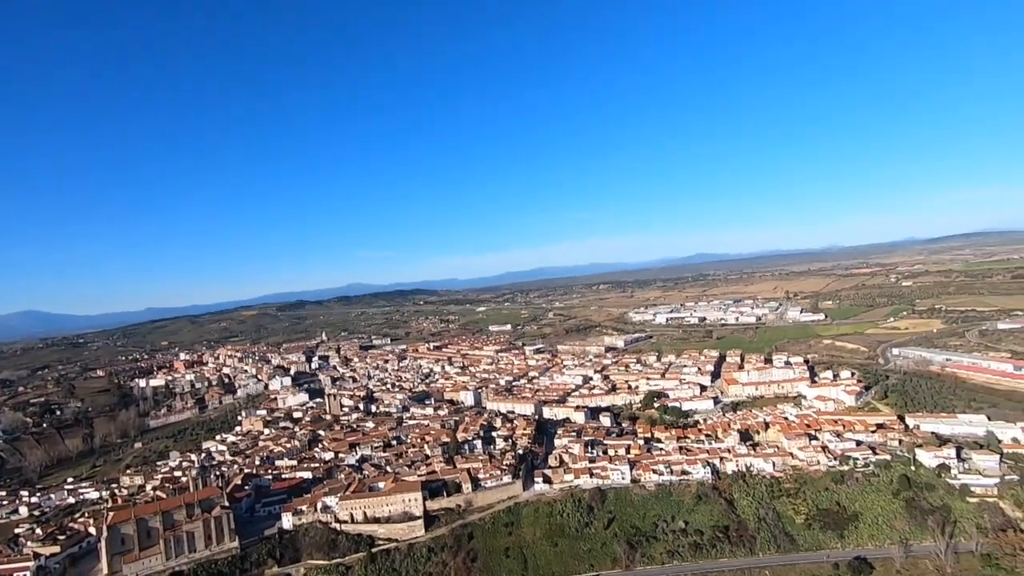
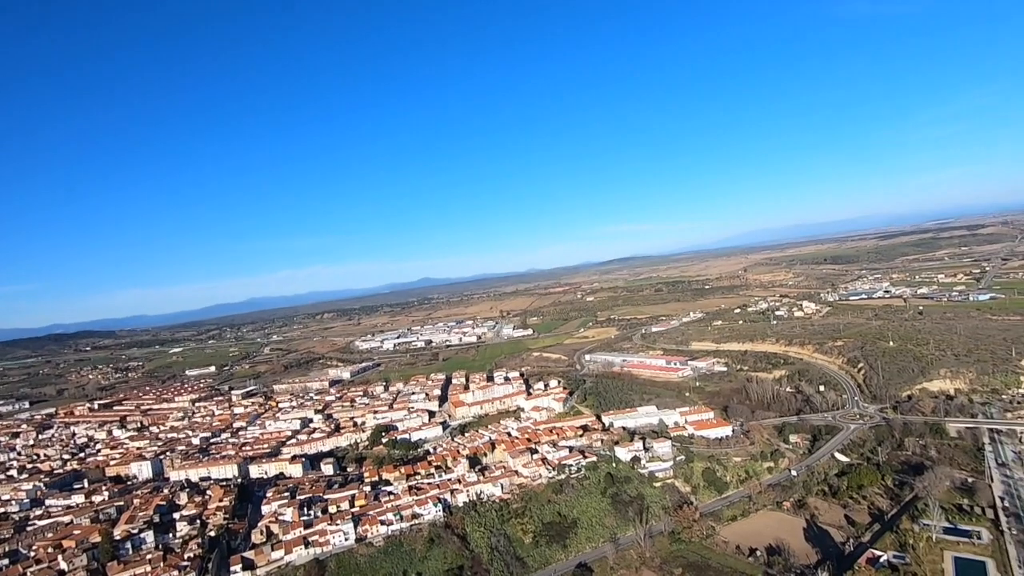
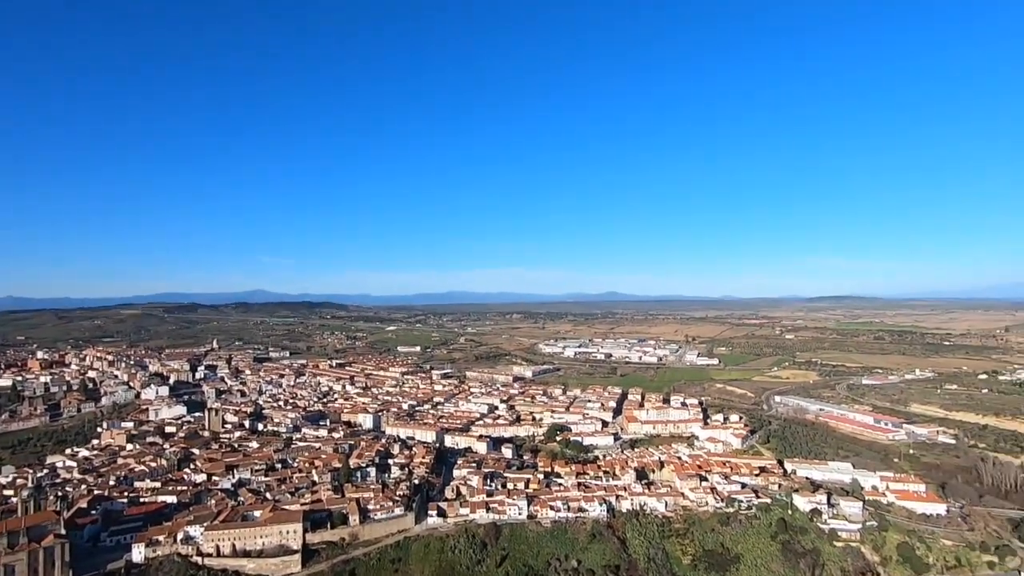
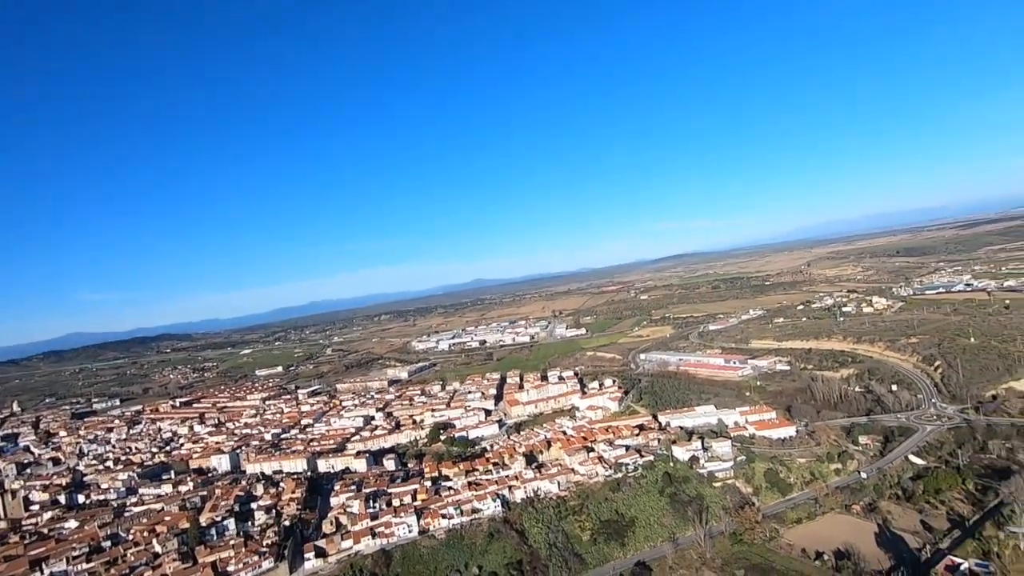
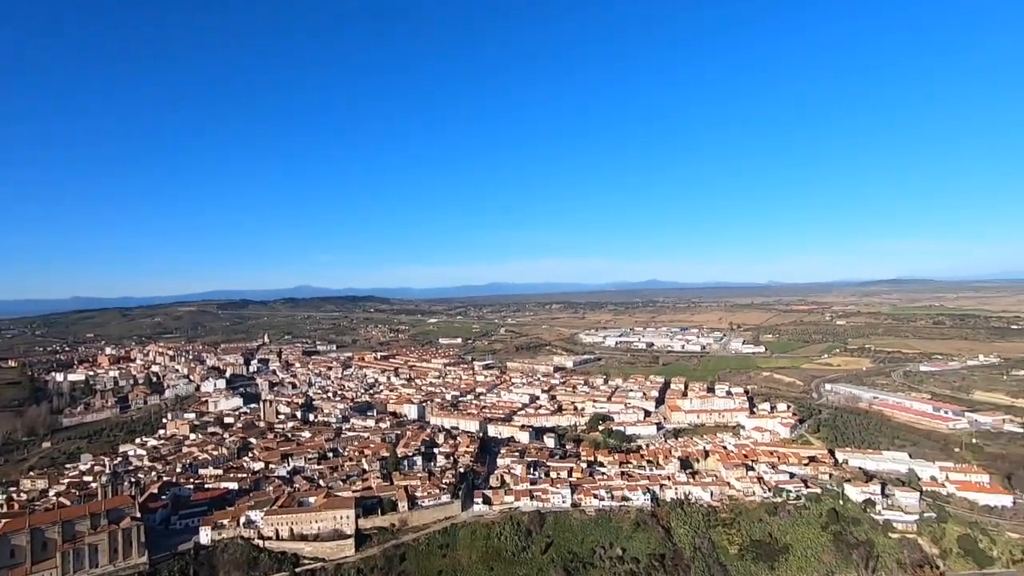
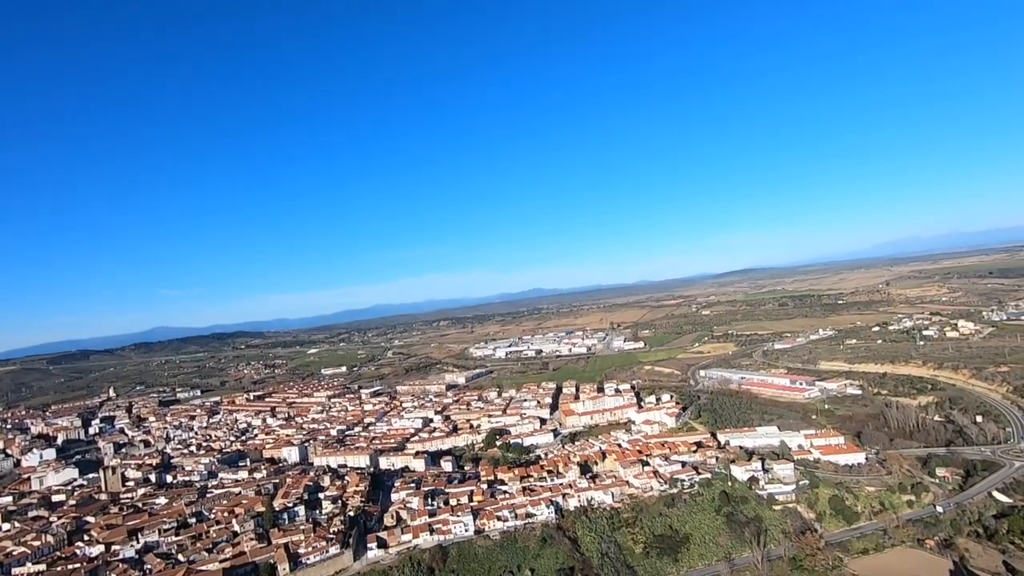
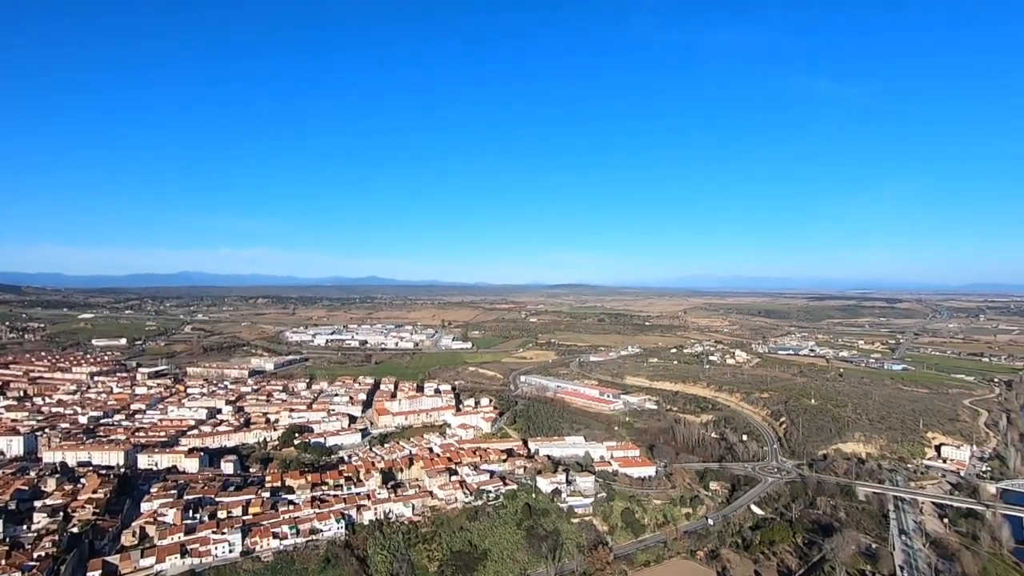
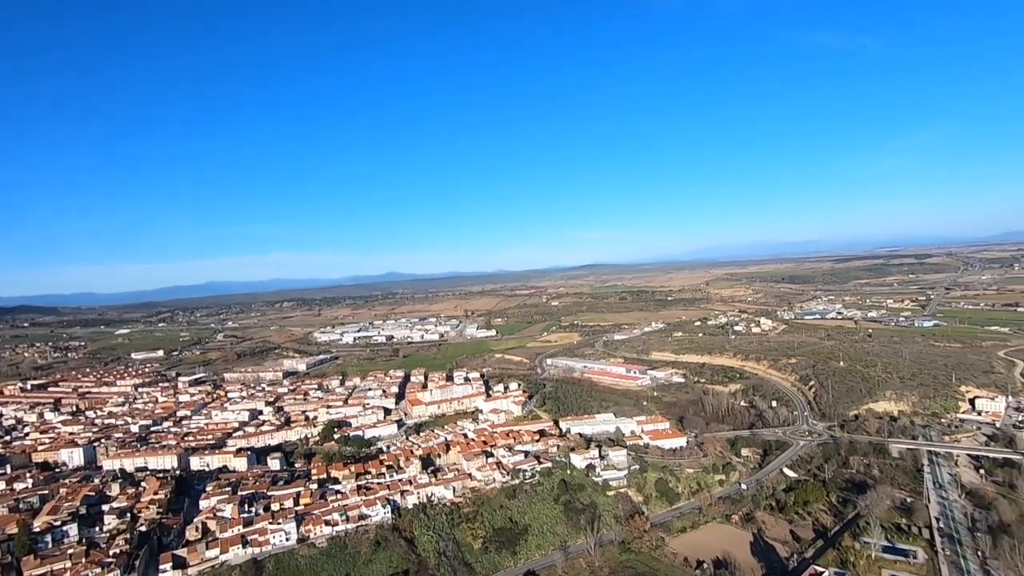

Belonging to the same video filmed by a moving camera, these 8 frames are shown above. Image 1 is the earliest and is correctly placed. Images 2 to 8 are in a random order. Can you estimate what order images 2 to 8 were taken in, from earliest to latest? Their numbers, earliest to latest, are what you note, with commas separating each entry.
5, 3, 6, 4, 2, 8, 7
